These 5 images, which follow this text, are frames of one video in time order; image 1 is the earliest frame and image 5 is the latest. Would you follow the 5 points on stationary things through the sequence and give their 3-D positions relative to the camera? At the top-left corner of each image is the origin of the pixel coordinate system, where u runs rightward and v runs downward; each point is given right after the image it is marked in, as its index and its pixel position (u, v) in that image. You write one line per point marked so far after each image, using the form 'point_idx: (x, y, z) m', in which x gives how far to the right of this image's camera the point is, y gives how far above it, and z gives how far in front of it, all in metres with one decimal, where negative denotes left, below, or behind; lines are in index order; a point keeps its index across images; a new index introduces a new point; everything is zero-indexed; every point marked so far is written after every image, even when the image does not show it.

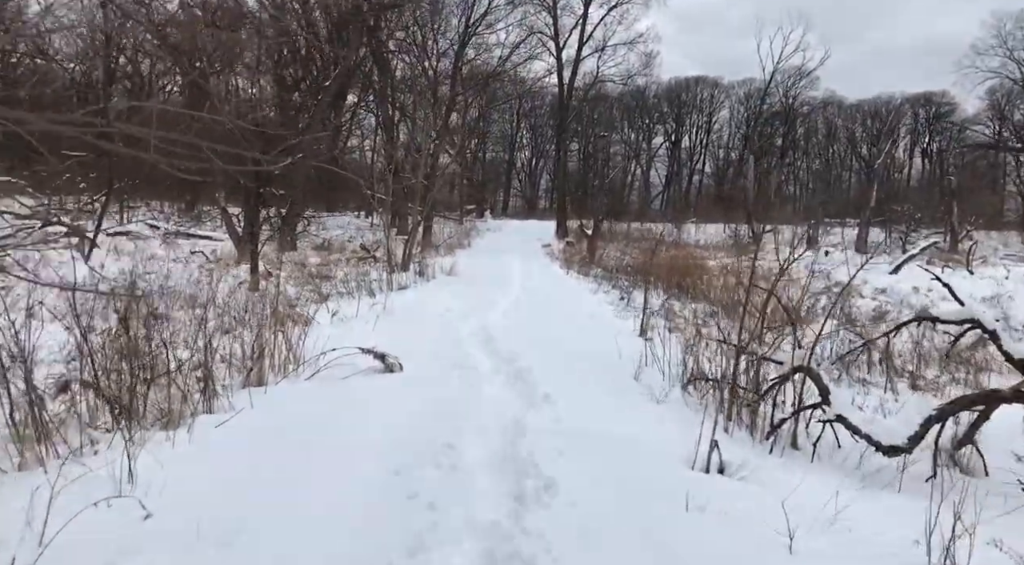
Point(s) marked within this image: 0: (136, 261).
0: (-5.7, +0.3, +11.4) m
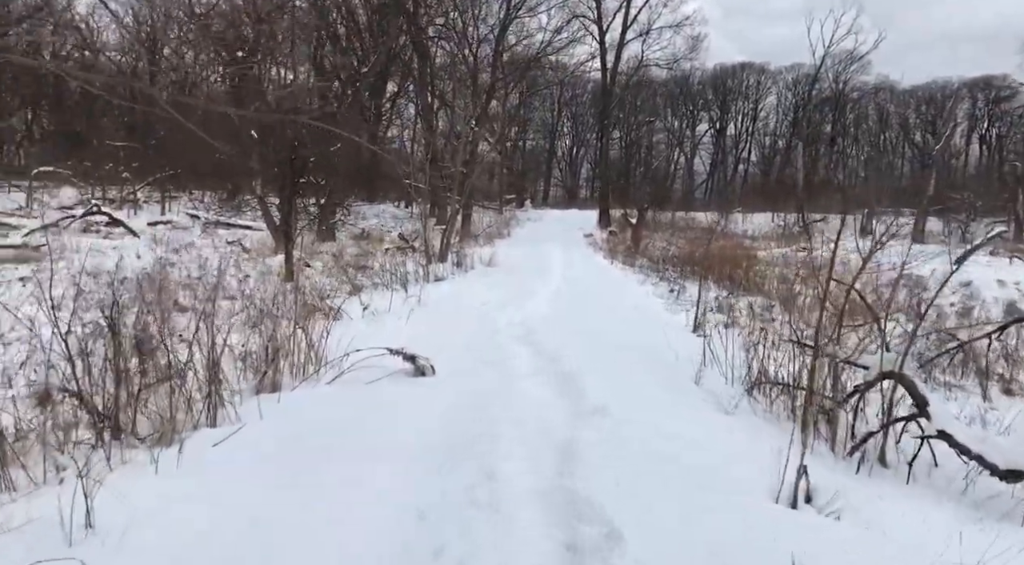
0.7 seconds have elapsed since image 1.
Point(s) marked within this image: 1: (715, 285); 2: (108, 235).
0: (-5.1, +0.5, +11.3) m
1: (+2.7, -0.1, +10.1) m
2: (-7.2, +0.8, +13.5) m
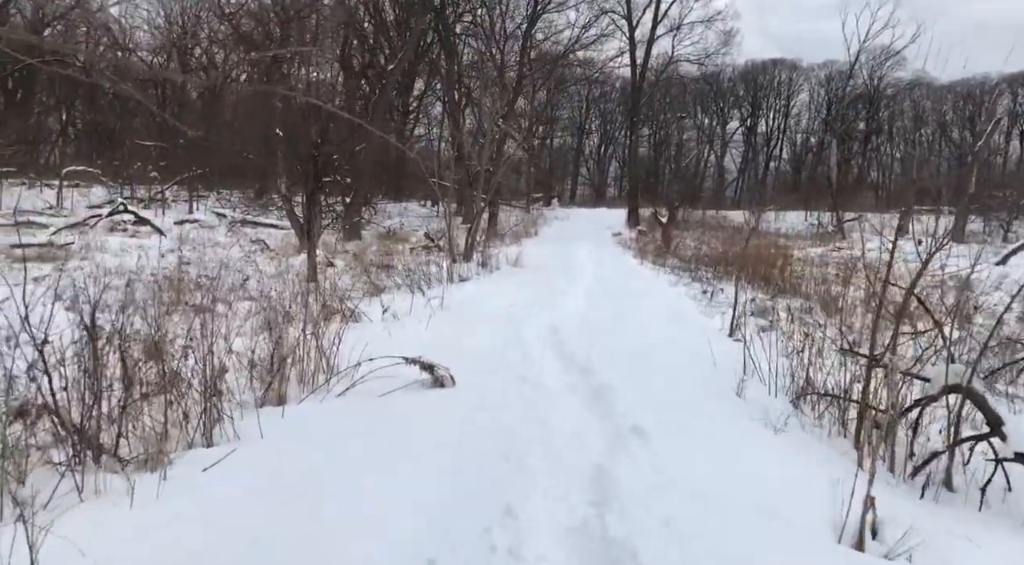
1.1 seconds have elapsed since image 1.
0: (-4.7, +0.5, +11.2) m
1: (+3.1, -0.1, +9.7) m
2: (-6.7, +0.9, +13.5) m
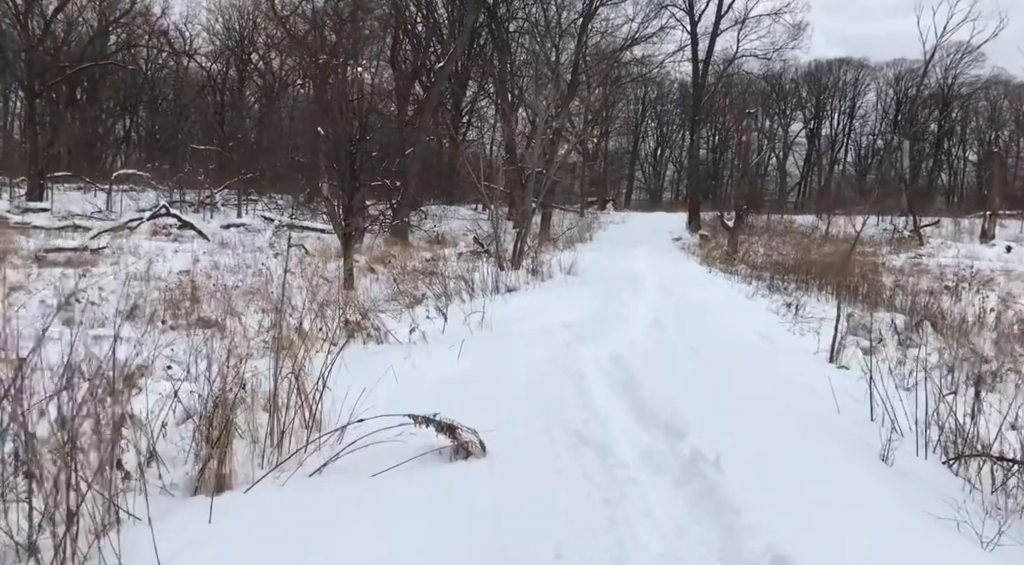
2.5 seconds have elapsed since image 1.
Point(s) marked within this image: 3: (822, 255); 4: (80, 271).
0: (-3.9, +0.4, +10.7) m
1: (+3.7, -0.2, +8.7) m
2: (-5.8, +0.8, +13.1) m
3: (+5.2, +0.5, +12.8) m
4: (-4.8, +0.1, +8.4) m
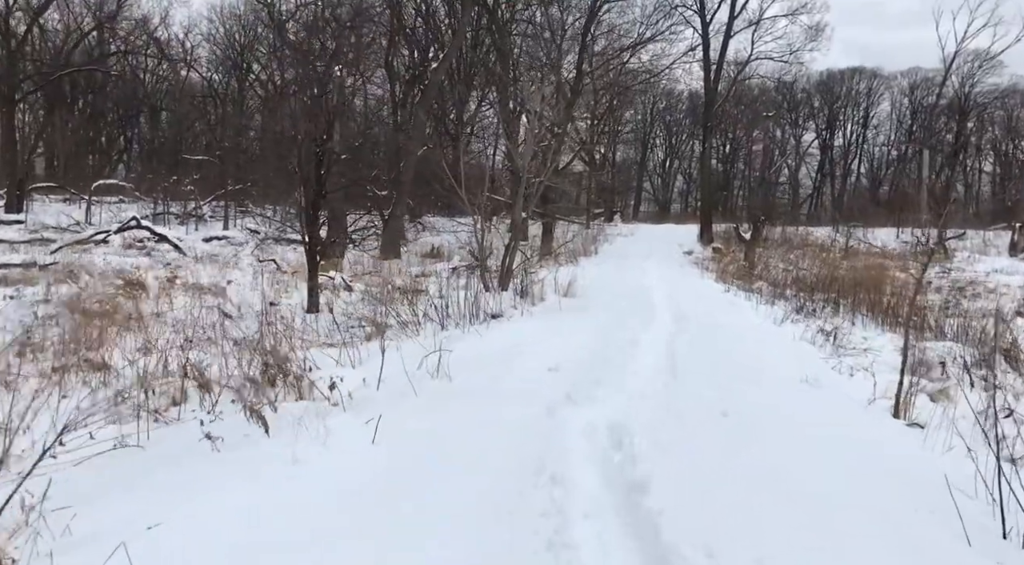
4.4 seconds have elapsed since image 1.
0: (-4.0, +0.2, +9.7) m
1: (+3.6, -0.4, +7.6) m
2: (-5.9, +0.5, +12.1) m
3: (+5.2, +0.2, +11.7) m
4: (-4.9, -0.1, +7.4) m
